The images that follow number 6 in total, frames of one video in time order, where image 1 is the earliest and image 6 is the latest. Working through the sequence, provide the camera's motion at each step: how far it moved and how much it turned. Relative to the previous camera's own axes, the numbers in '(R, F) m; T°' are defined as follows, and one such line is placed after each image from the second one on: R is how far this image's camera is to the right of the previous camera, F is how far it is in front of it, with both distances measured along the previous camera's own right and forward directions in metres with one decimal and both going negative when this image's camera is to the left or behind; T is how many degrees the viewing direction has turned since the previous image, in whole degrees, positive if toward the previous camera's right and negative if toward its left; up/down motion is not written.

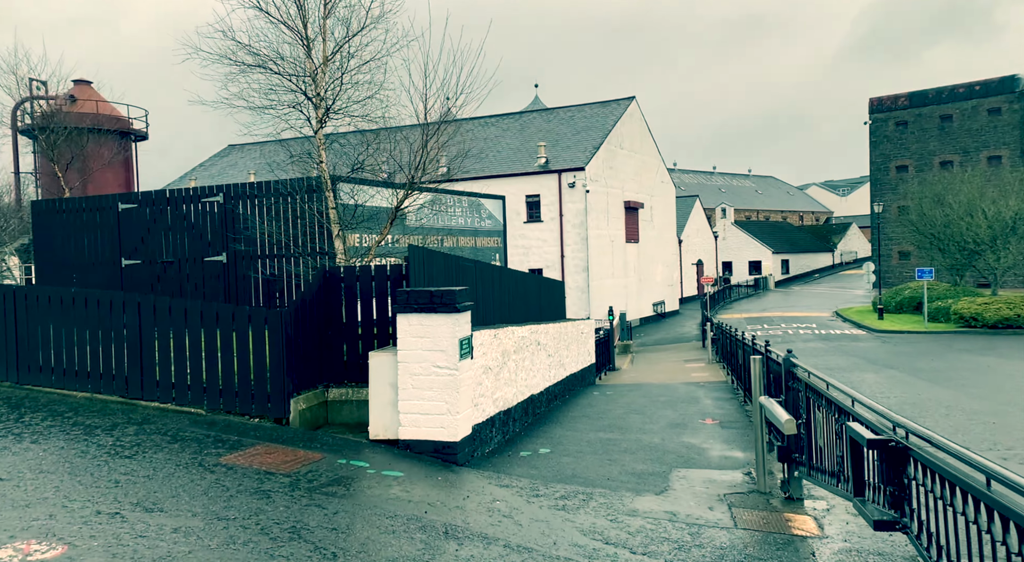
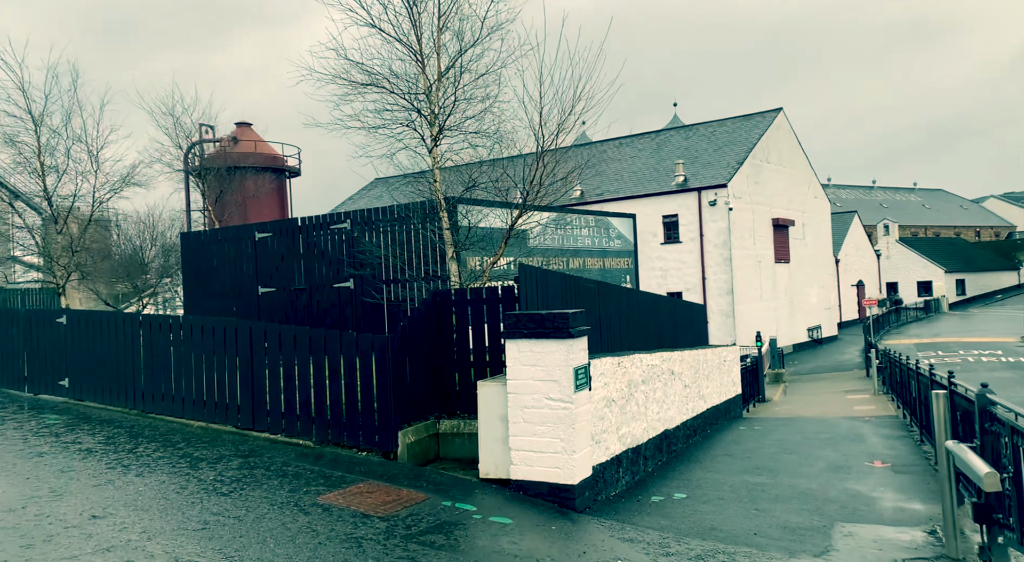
(+0.2, +0.9) m; -11°
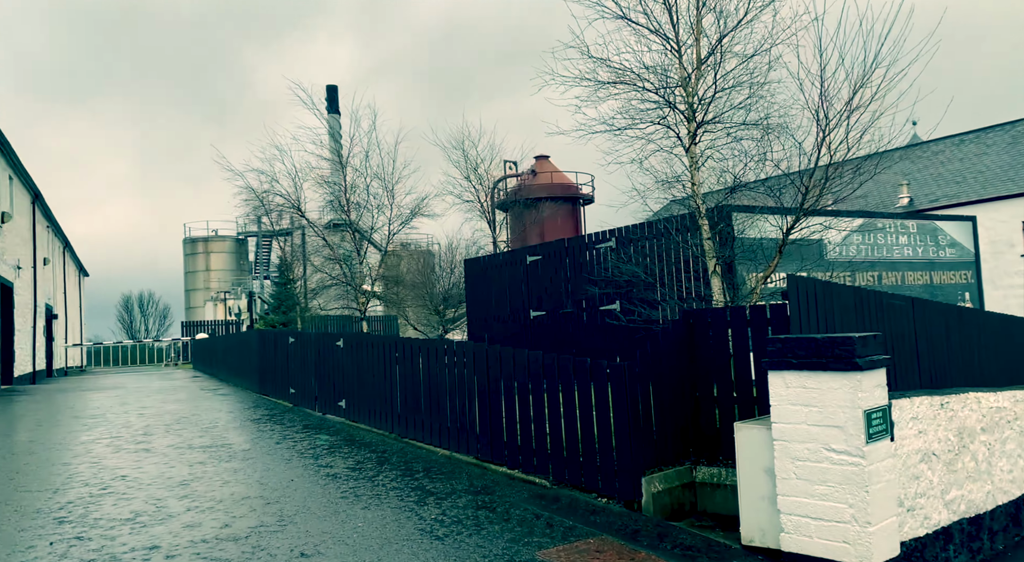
(+0.4, +1.2) m; -23°
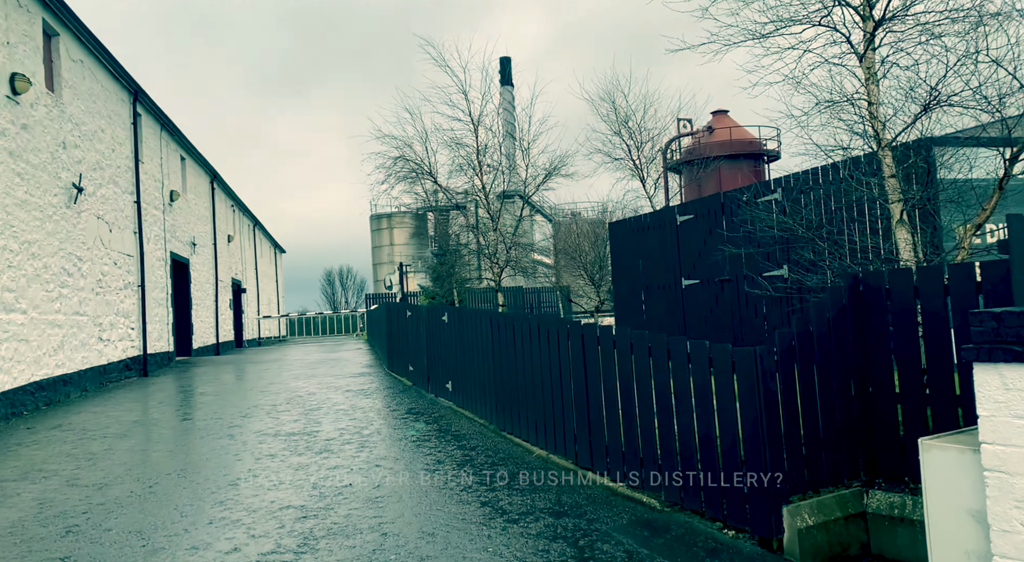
(+0.7, +1.7) m; -14°
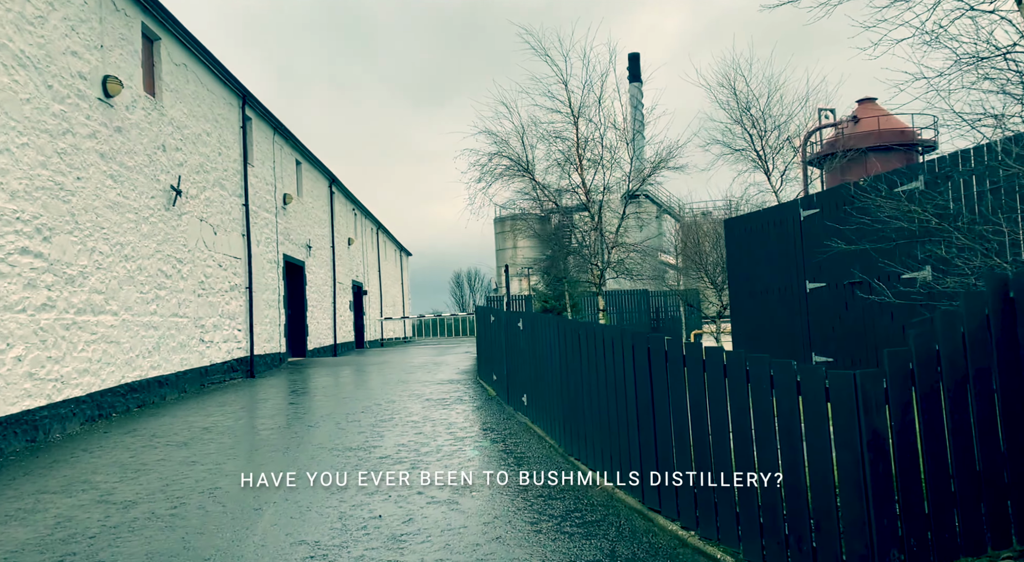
(+0.6, +0.9) m; -10°
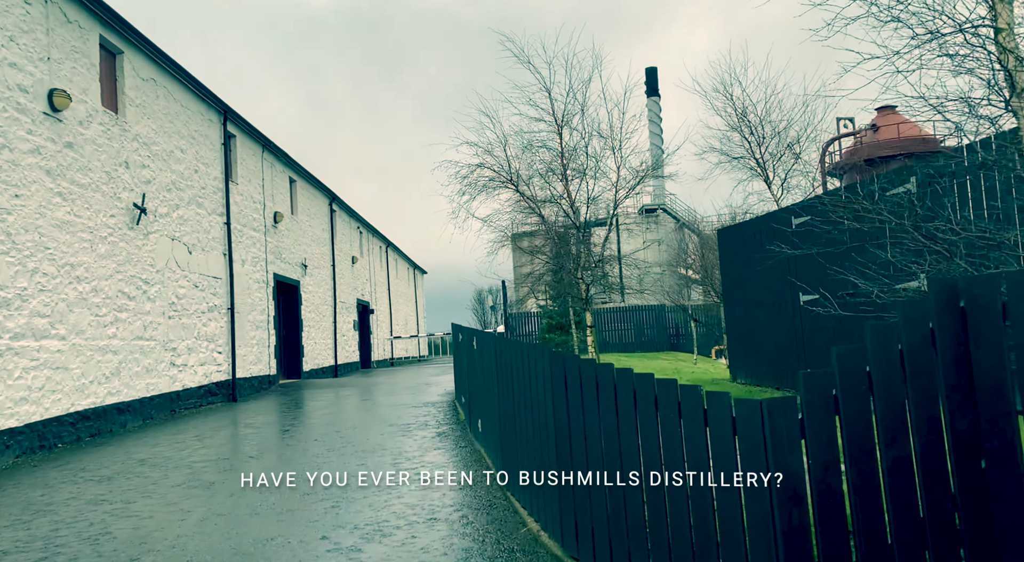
(+0.8, +0.6) m; -2°
